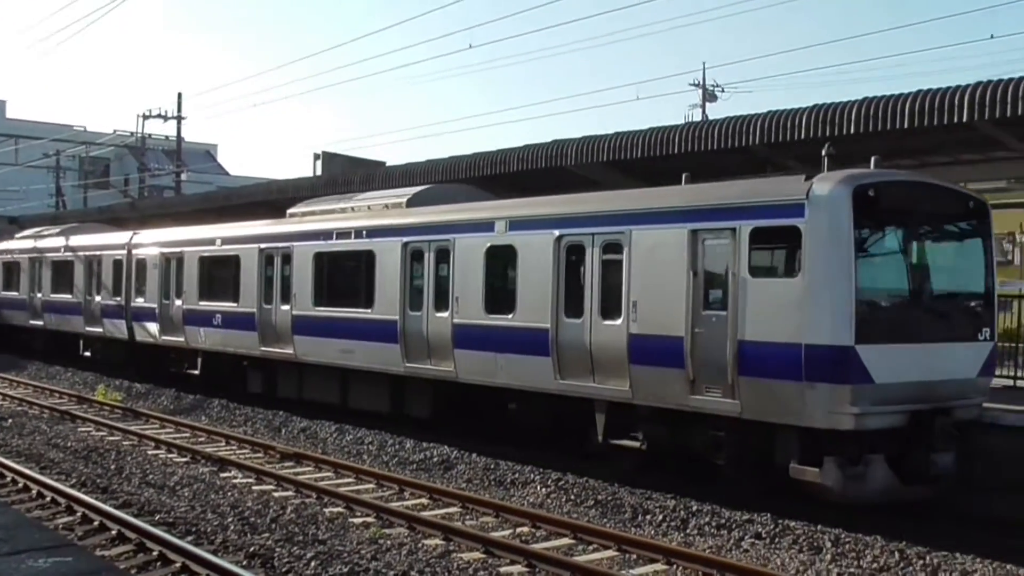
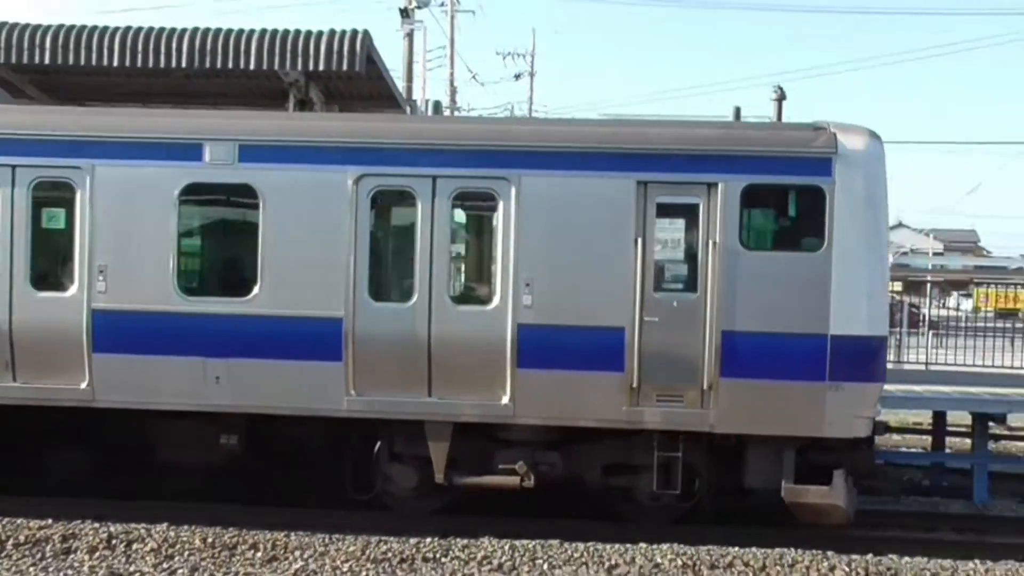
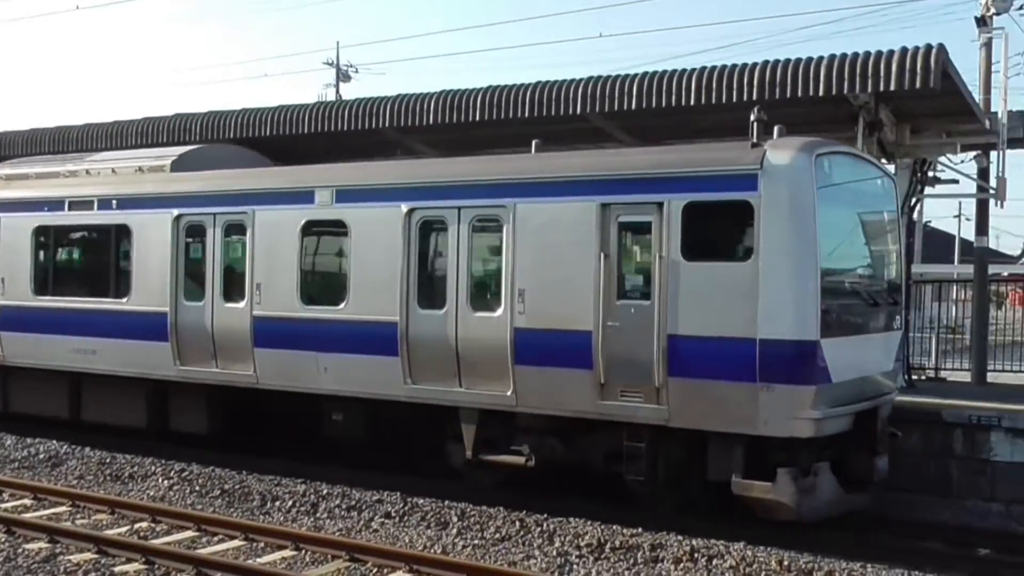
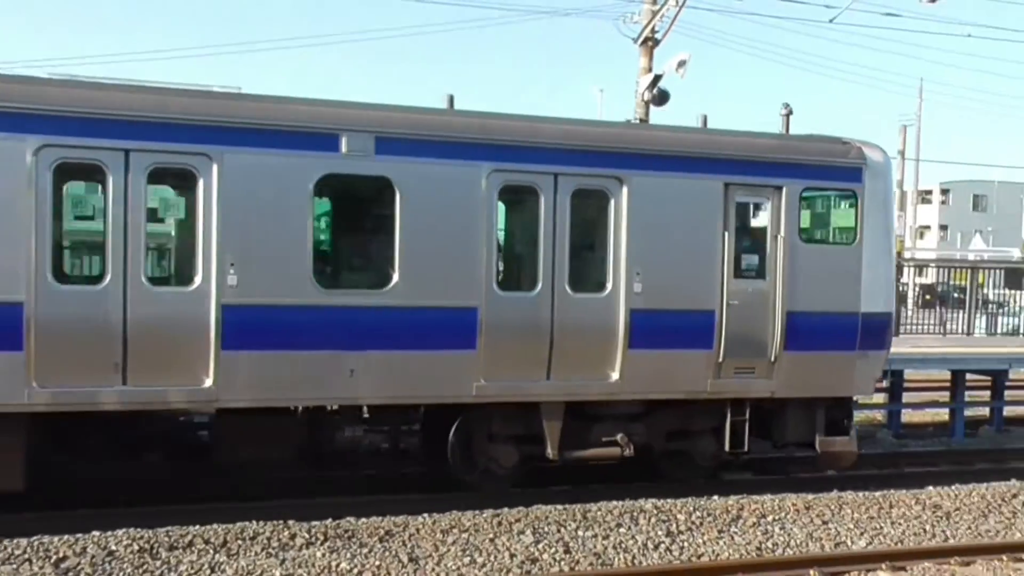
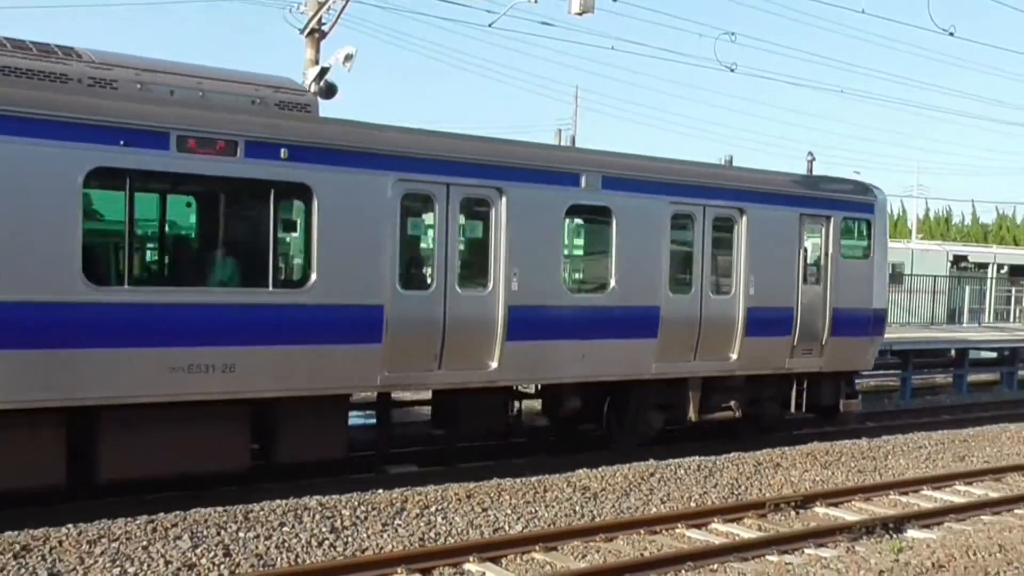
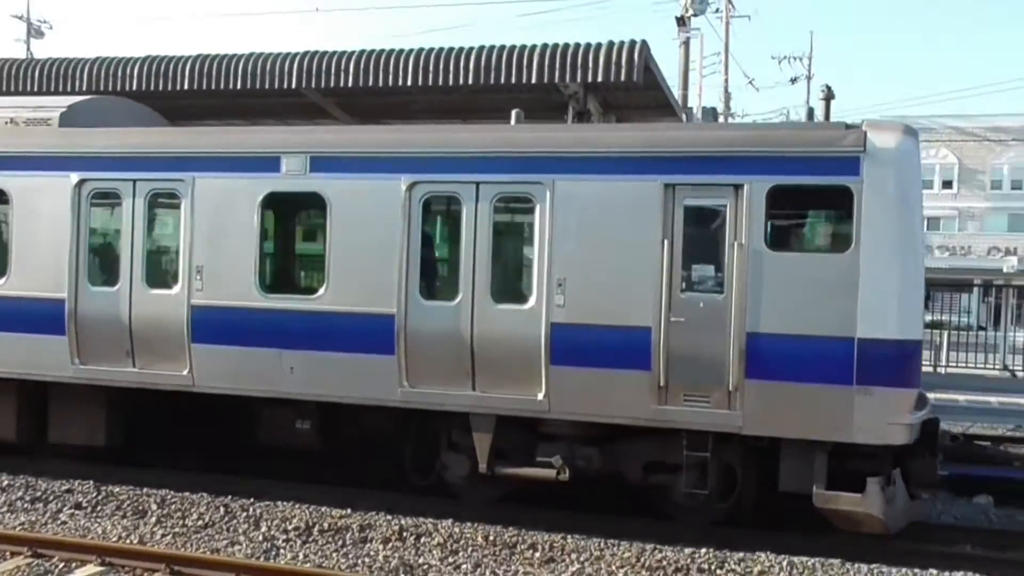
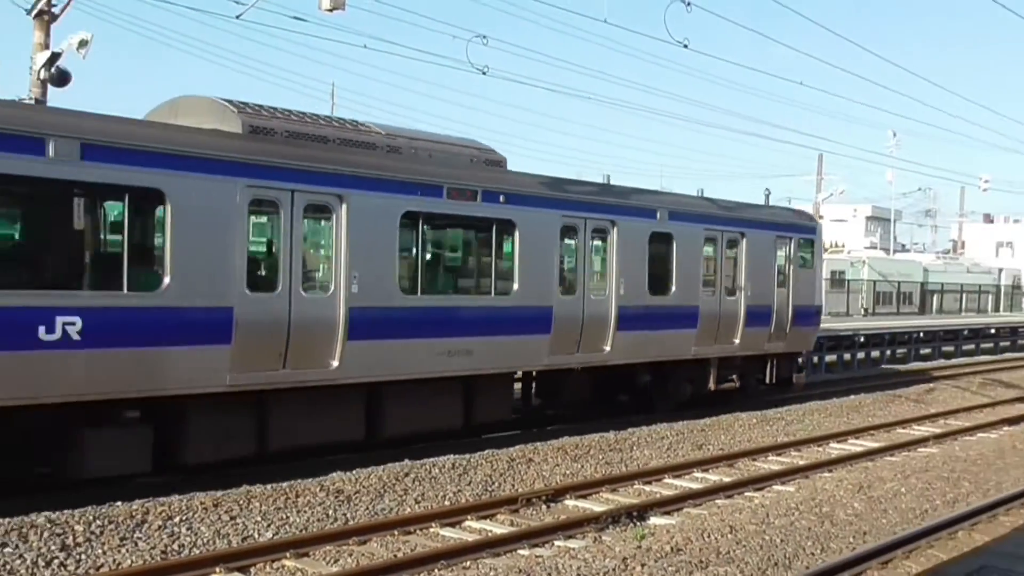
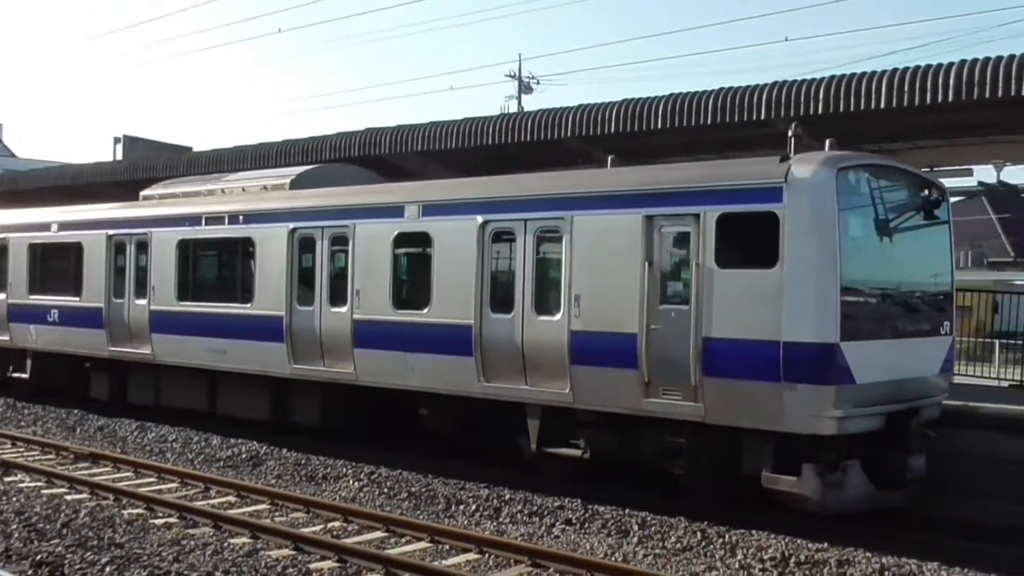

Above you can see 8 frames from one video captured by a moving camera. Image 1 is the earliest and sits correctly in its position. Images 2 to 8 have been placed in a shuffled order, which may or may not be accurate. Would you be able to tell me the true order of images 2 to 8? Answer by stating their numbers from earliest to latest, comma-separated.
8, 3, 6, 2, 4, 5, 7
